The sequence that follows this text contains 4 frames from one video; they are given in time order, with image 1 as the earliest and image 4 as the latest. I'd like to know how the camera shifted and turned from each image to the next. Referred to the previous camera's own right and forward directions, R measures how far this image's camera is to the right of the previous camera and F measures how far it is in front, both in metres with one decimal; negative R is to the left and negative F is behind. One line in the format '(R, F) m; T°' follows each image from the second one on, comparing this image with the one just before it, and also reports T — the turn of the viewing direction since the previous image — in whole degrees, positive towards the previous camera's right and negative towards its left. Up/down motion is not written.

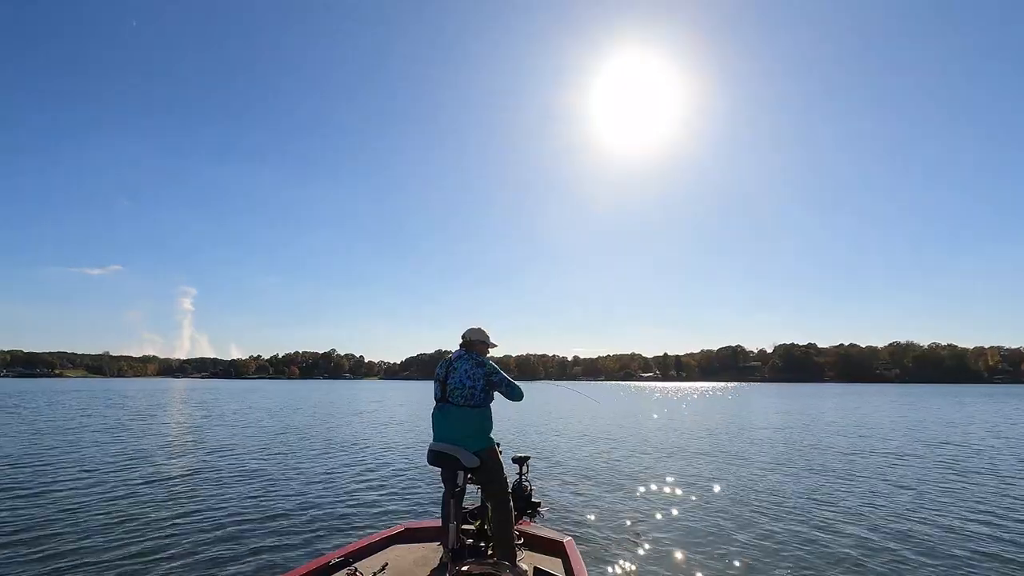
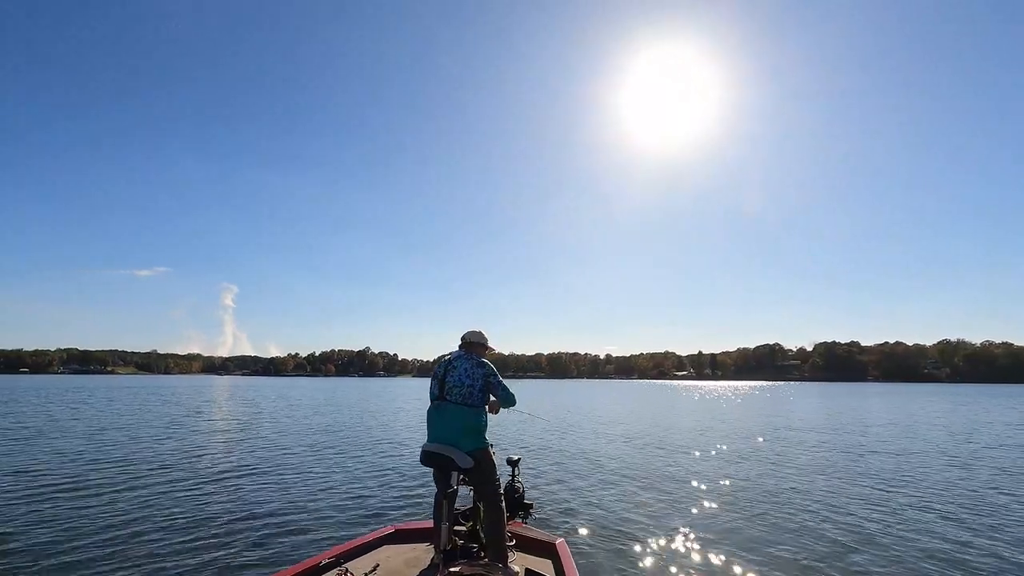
(+1.6, +0.2) m; -3°
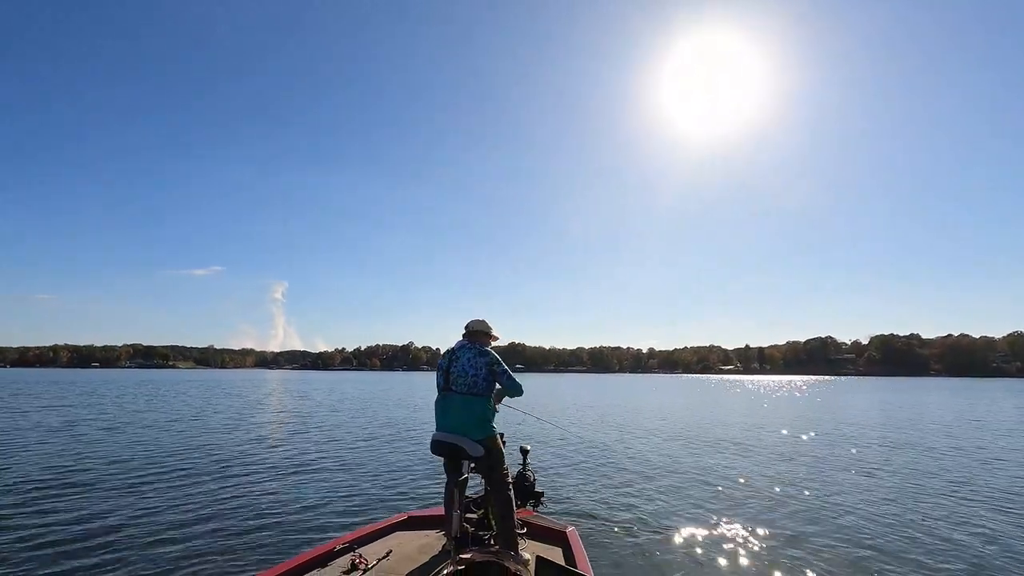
(+1.3, +0.1) m; -4°
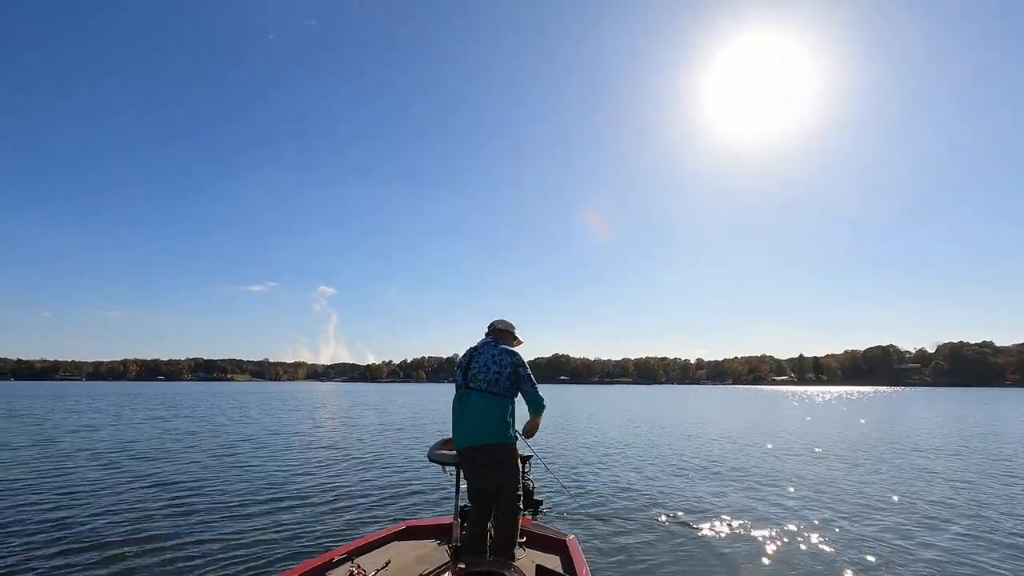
(+1.8, -0.1) m; -5°
